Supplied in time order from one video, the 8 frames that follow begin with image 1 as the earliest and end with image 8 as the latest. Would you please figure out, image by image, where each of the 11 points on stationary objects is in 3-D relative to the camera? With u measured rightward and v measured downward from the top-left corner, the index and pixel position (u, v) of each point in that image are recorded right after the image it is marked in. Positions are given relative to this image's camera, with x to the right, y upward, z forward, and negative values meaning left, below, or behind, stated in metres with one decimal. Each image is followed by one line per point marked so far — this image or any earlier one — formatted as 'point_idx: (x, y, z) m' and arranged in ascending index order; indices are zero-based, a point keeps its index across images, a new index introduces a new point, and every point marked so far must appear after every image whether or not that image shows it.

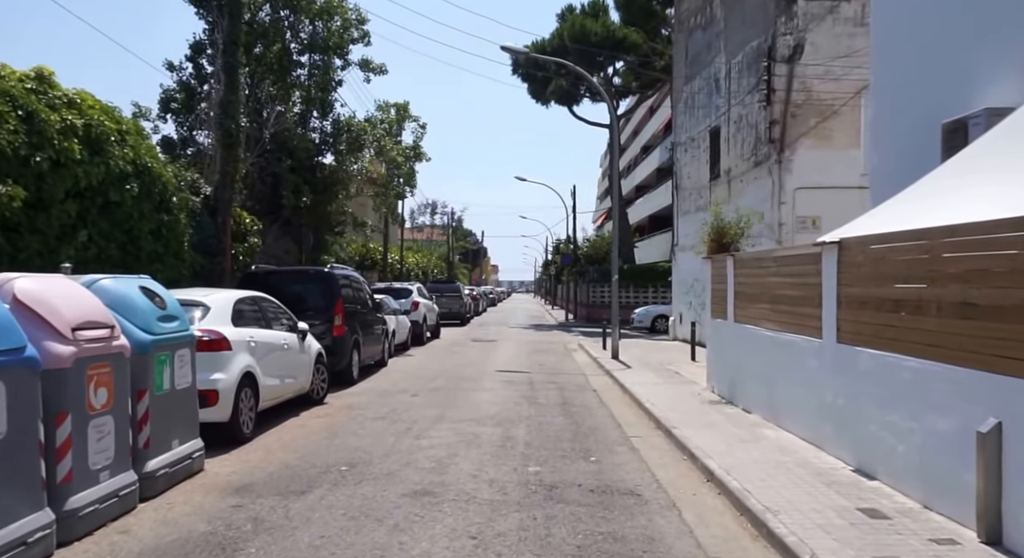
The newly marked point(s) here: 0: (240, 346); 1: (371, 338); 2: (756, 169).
0: (-3.3, -0.8, +9.6) m
1: (-2.8, -1.3, +16.1) m
2: (+6.1, +2.7, +19.4) m
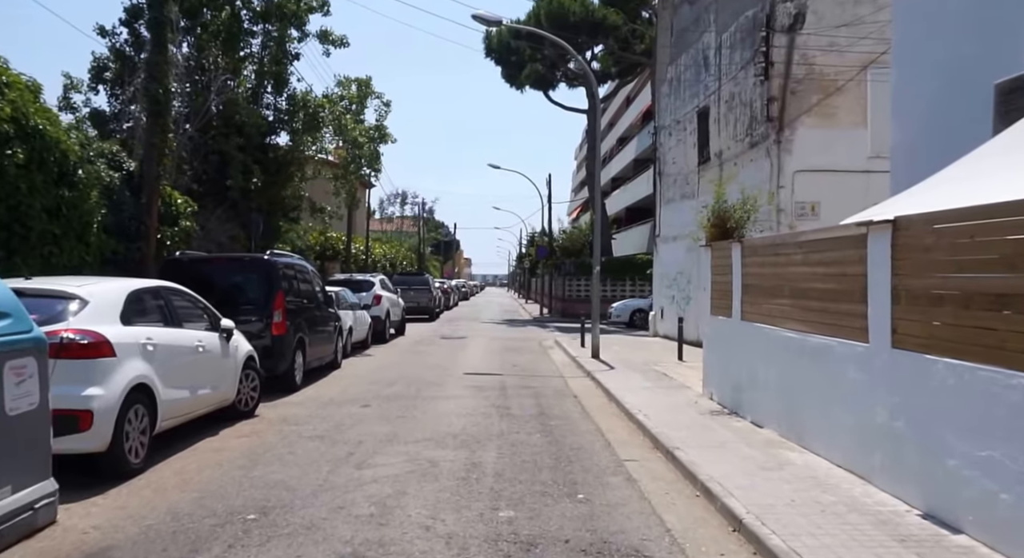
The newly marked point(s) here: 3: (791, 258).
0: (-3.6, -0.7, +7.5) m
1: (-3.4, -1.1, +14.0) m
2: (+5.4, +2.9, +17.6) m
3: (+3.1, +0.2, +8.7) m
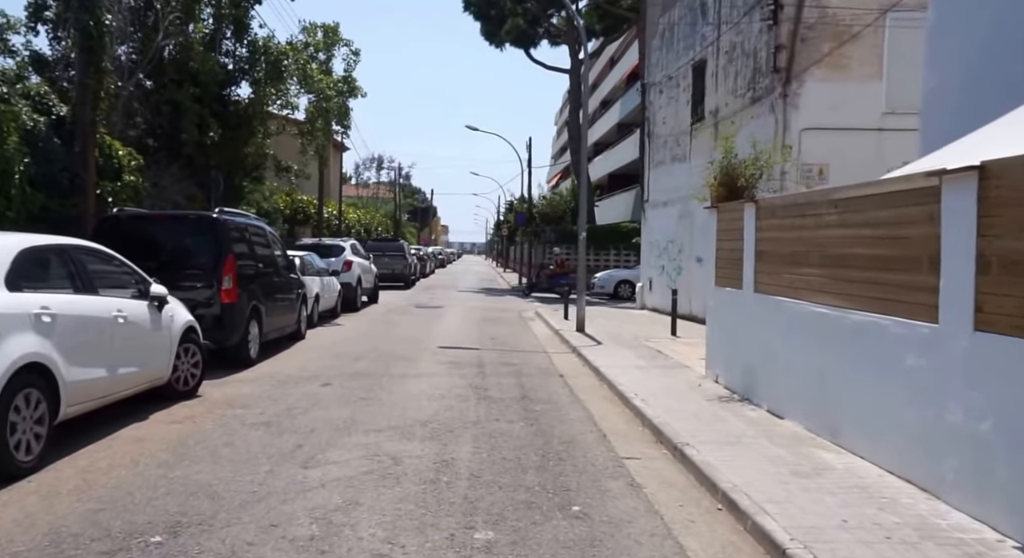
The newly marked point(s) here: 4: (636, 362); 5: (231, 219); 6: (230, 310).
0: (-3.8, -0.3, +6.0) m
1: (-3.7, -0.5, +12.5) m
2: (+5.0, +3.6, +16.2) m
3: (+2.9, +0.6, +7.4) m
4: (+1.9, -1.3, +12.4) m
5: (-4.0, +0.9, +10.9) m
6: (-3.7, -0.4, +10.4) m
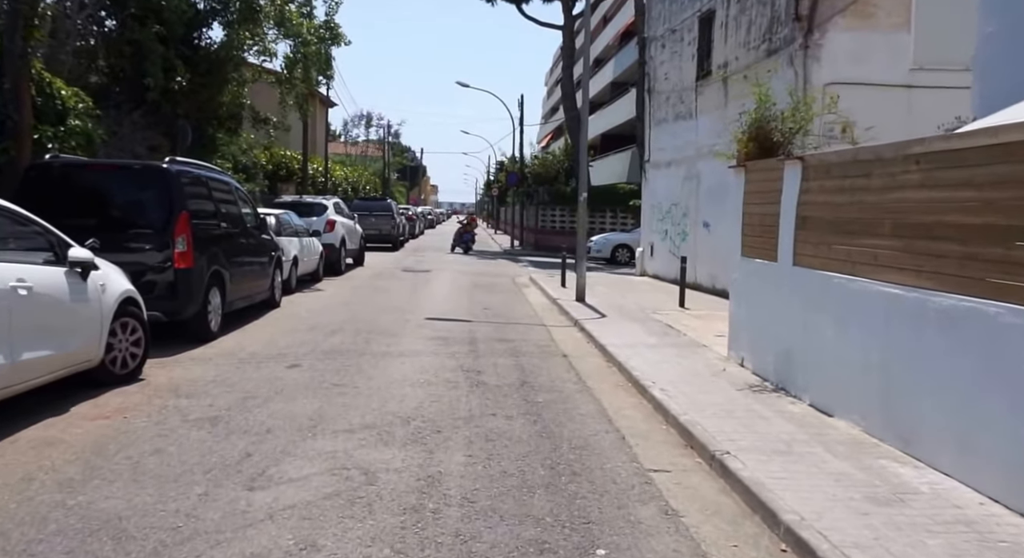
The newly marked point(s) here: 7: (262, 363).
0: (-3.7, -0.1, +4.5) m
1: (-3.8, +0.1, +11.1) m
2: (+5.0, +4.2, +14.7) m
3: (+2.9, +0.8, +6.0) m
4: (+1.9, -0.8, +11.1) m
5: (-4.0, +1.3, +9.4) m
6: (-3.8, 0.0, +9.0) m
7: (-2.7, -0.9, +8.5) m
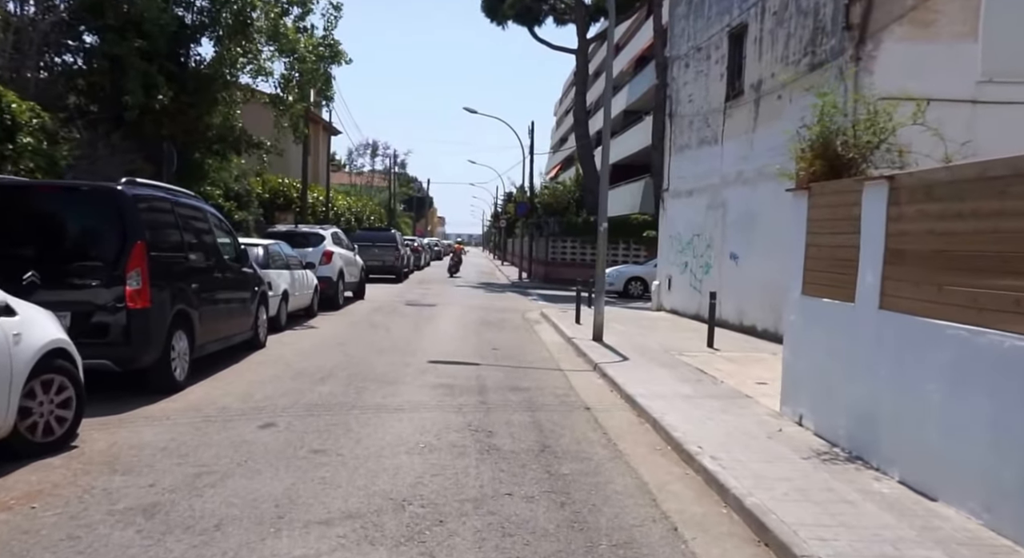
0: (-3.6, -0.3, +3.2) m
1: (-3.6, -0.4, +9.8) m
2: (+5.2, +3.5, +13.5) m
3: (+3.1, +0.5, +4.6) m
4: (+2.1, -1.3, +9.7) m
5: (-3.8, +0.9, +8.1) m
6: (-3.6, -0.4, +7.6) m
7: (-2.6, -1.3, +7.1) m
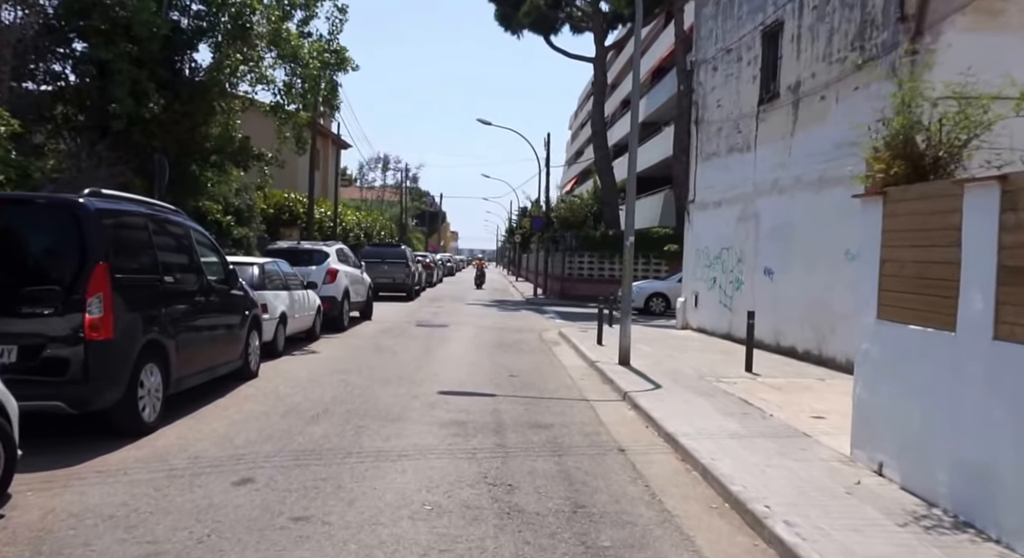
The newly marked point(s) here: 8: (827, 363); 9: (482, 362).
0: (-3.5, -0.5, +2.1) m
1: (-3.4, -0.7, +8.6) m
2: (+5.5, +3.2, +12.3) m
3: (+3.2, +0.3, +3.4) m
4: (+2.3, -1.5, +8.4) m
5: (-3.6, +0.7, +7.0) m
6: (-3.4, -0.6, +6.5) m
7: (-2.4, -1.5, +6.0) m
8: (+5.2, -1.4, +13.1) m
9: (-0.5, -1.4, +13.4) m
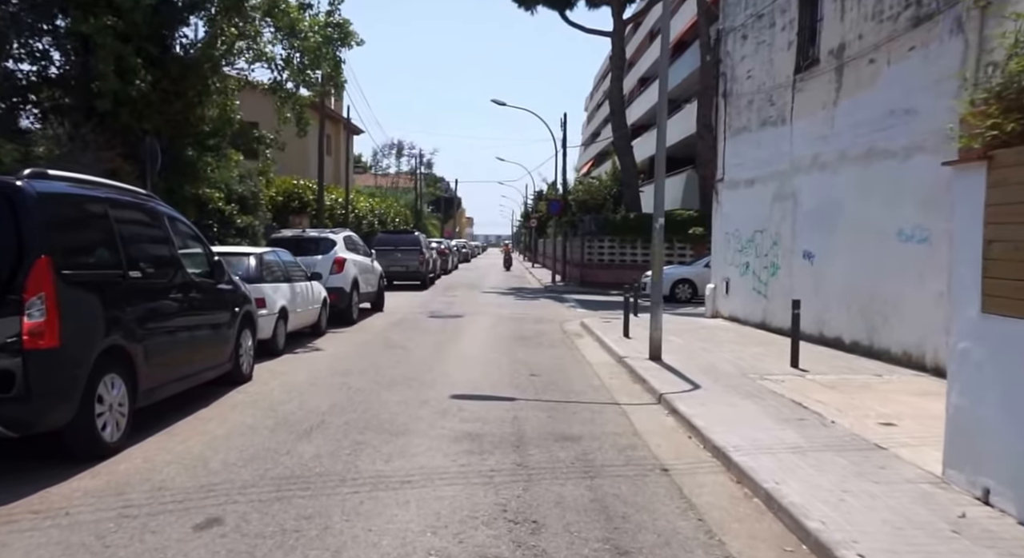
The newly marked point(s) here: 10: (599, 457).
0: (-3.4, -0.5, +1.0) m
1: (-3.2, -0.6, +7.6) m
2: (+5.7, +3.5, +11.0) m
3: (+3.3, +0.4, +2.2) m
4: (+2.5, -1.4, +7.3) m
5: (-3.5, +0.7, +6.0) m
6: (-3.2, -0.6, +5.5) m
7: (-2.2, -1.5, +4.9) m
8: (+5.5, -1.1, +11.9) m
9: (-0.2, -1.2, +12.3) m
10: (+0.7, -1.5, +6.7) m
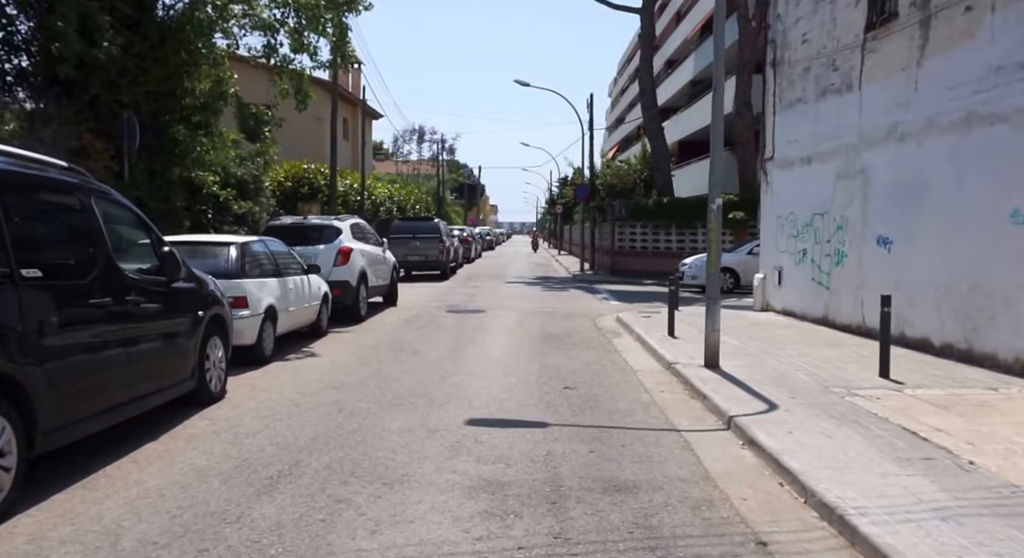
0: (-3.4, -0.6, -0.7) m
1: (-2.9, -0.6, +5.9) m
2: (+6.0, +3.6, +8.9) m
3: (+3.4, +0.3, +0.3) m
4: (+2.7, -1.4, +5.4) m
5: (-3.3, +0.7, +4.2) m
6: (-3.1, -0.6, +3.8) m
7: (-2.0, -1.5, +3.2) m
8: (+5.9, -1.0, +9.9) m
9: (+0.2, -1.1, +10.5) m
10: (+1.0, -1.5, +4.8) m
